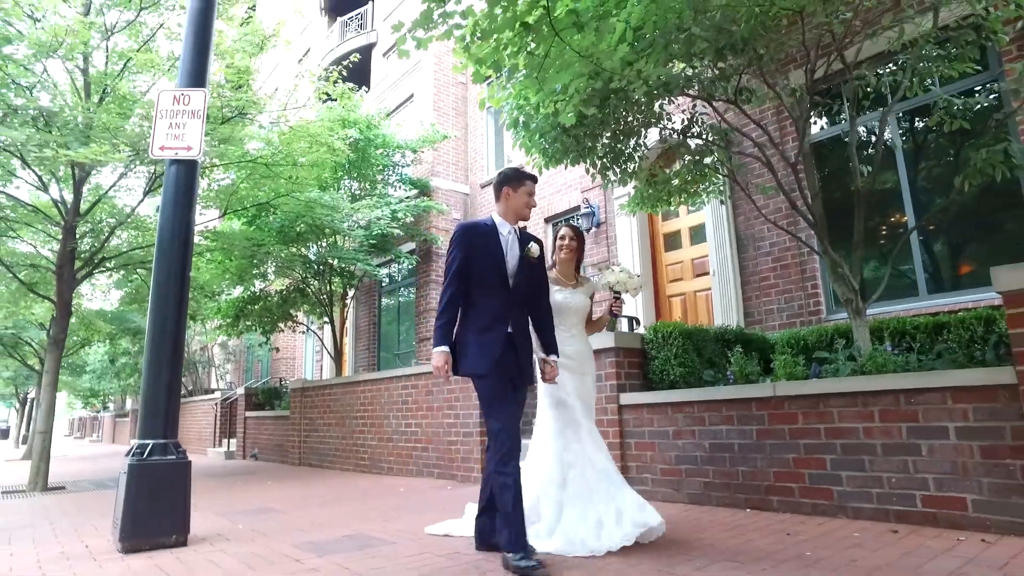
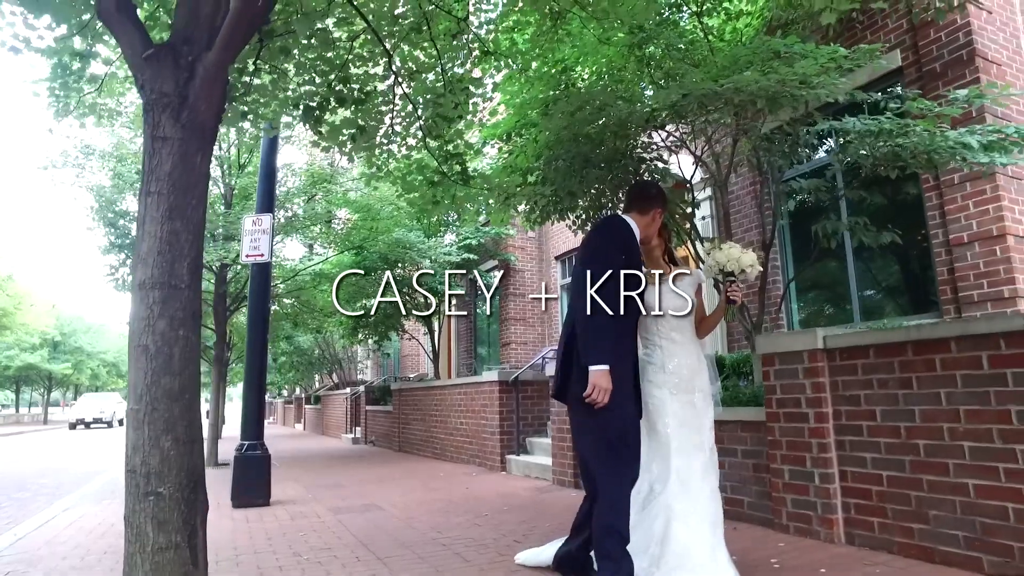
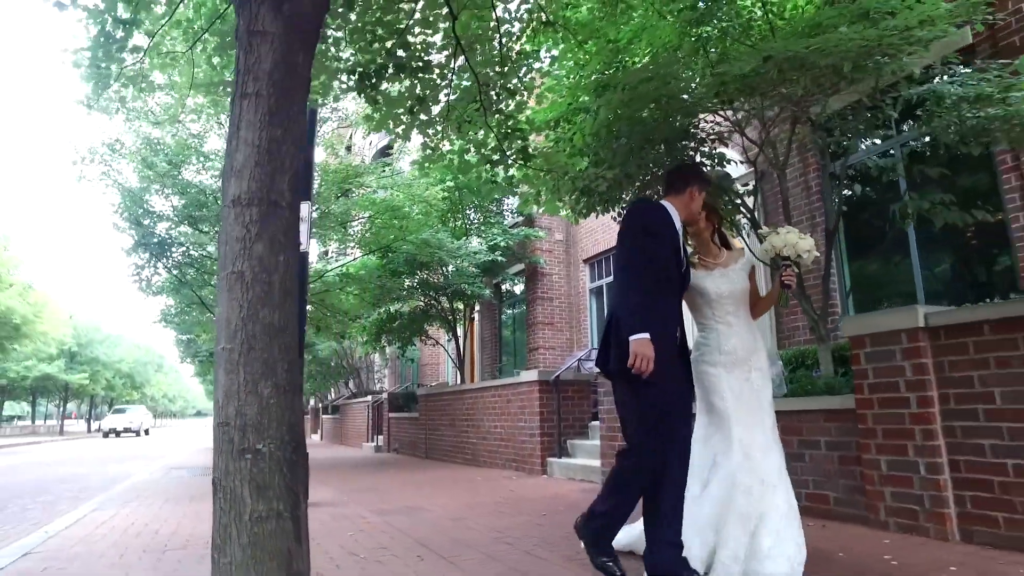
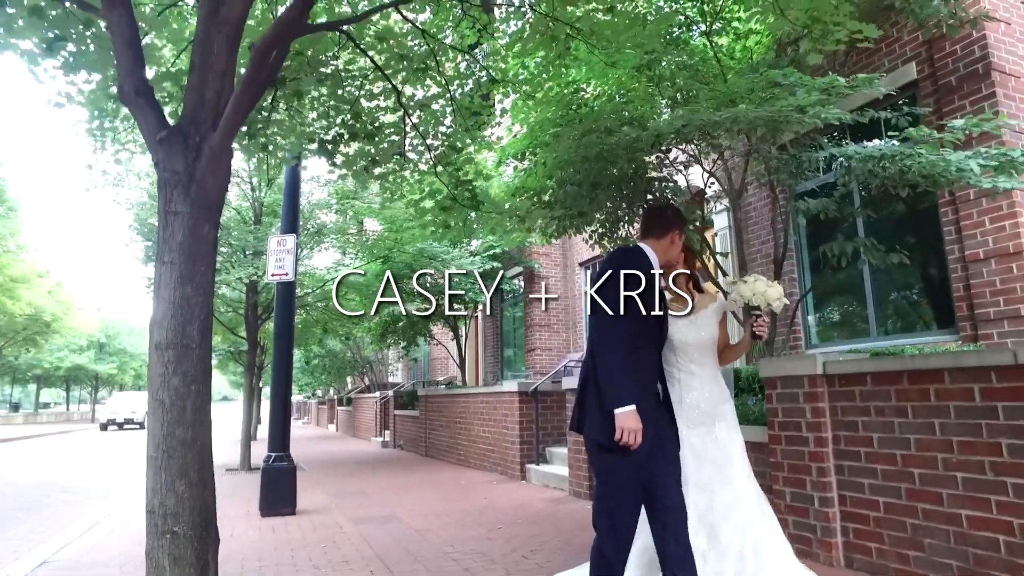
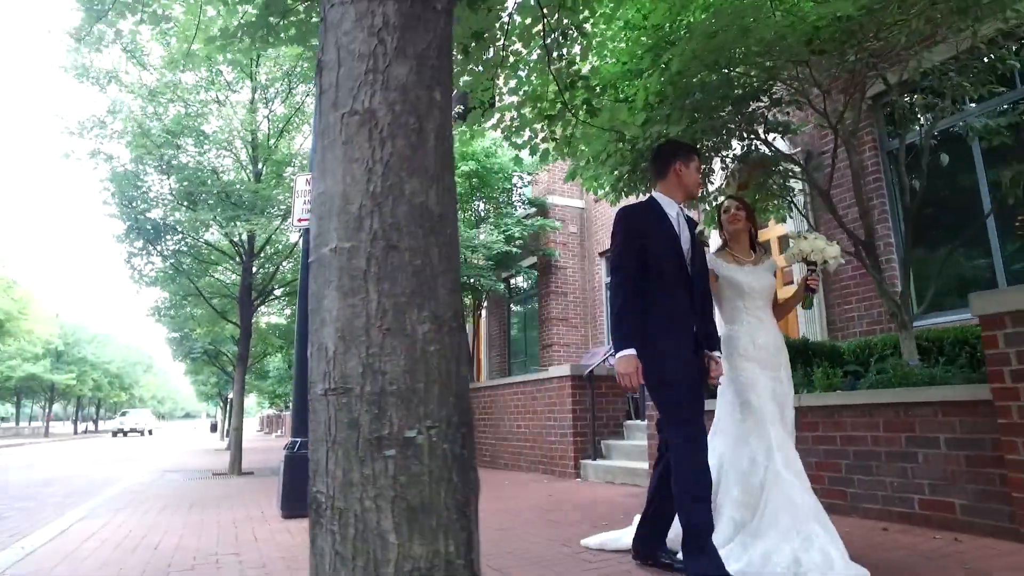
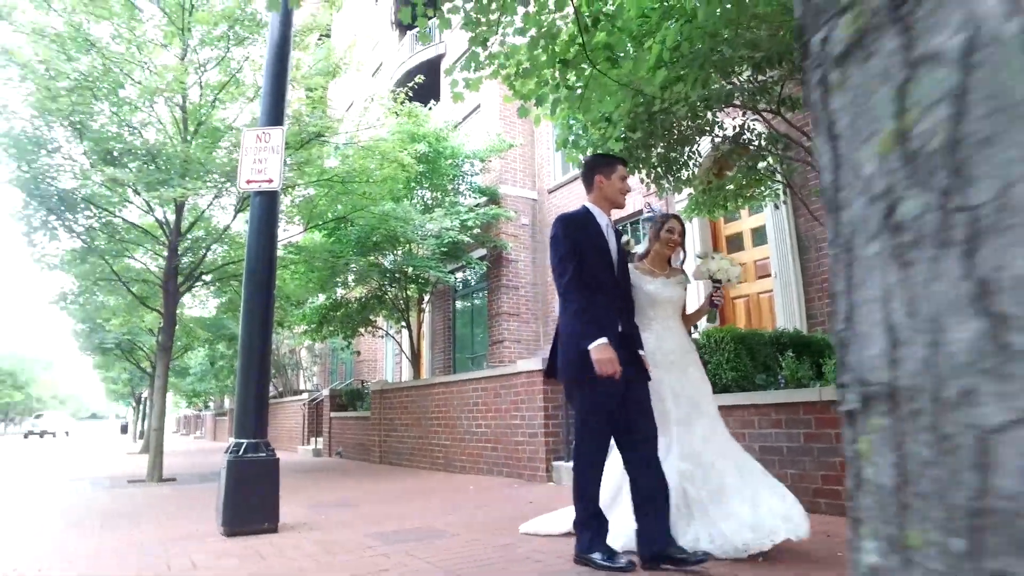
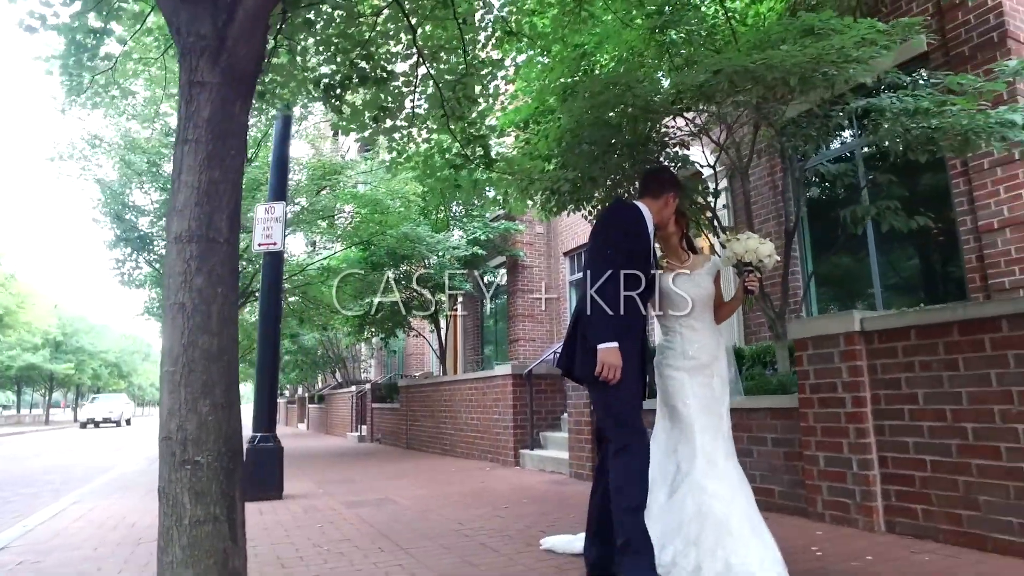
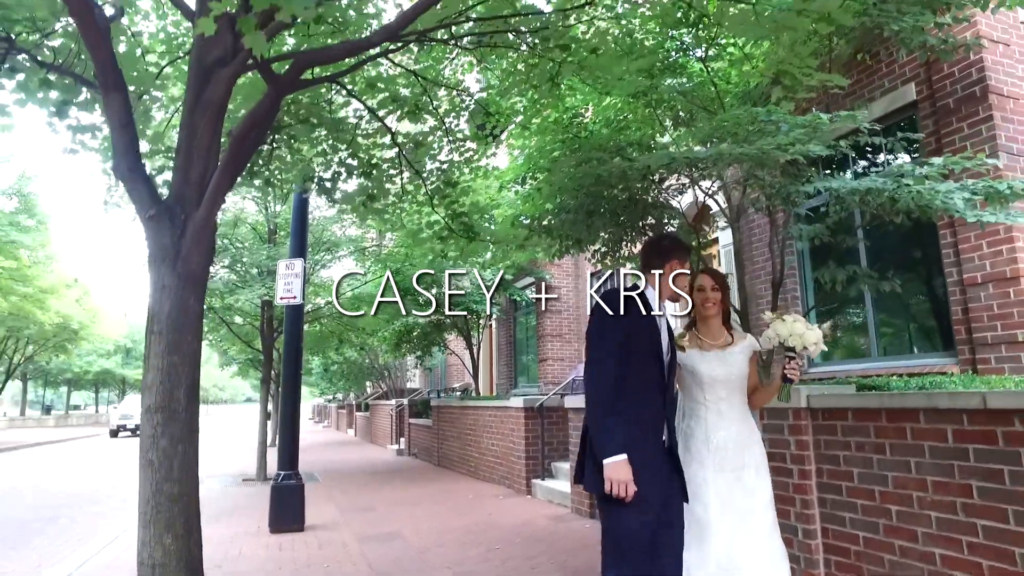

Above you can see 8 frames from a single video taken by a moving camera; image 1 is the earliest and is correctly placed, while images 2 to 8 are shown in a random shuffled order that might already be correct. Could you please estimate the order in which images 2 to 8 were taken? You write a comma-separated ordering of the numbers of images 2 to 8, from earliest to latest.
6, 5, 3, 7, 2, 4, 8
